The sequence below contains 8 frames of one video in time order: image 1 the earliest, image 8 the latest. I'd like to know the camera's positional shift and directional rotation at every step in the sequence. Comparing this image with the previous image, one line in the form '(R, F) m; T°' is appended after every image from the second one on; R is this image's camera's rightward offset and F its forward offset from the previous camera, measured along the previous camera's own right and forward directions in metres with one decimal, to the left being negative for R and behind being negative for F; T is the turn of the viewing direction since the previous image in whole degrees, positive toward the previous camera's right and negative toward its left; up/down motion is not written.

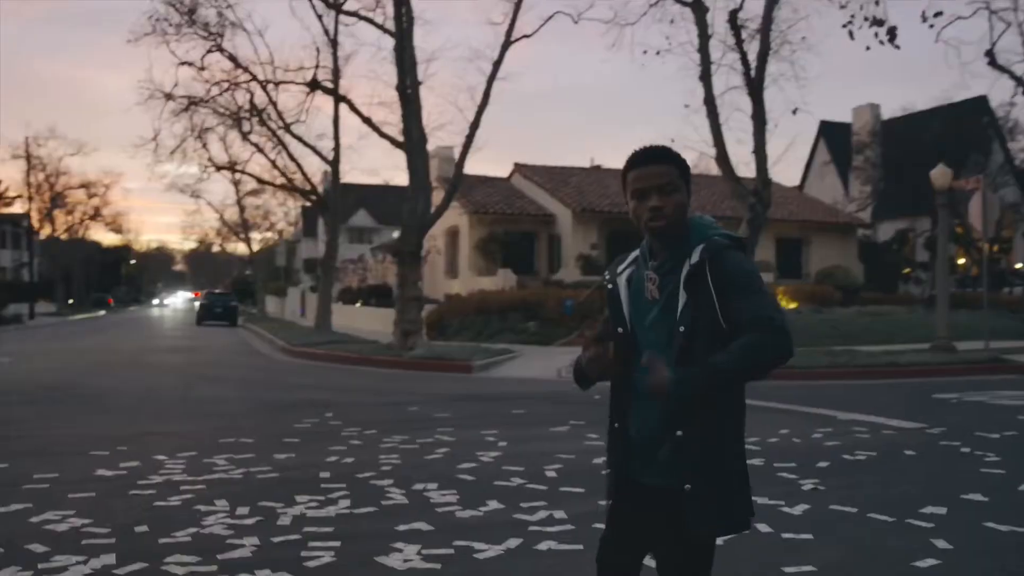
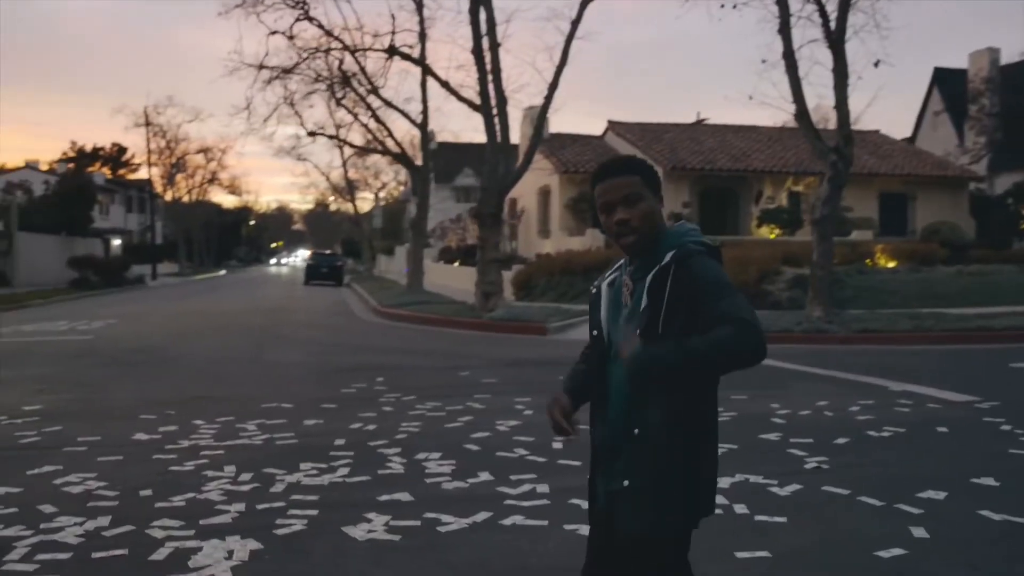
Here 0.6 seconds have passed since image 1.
(+1.1, 0.0) m; -8°
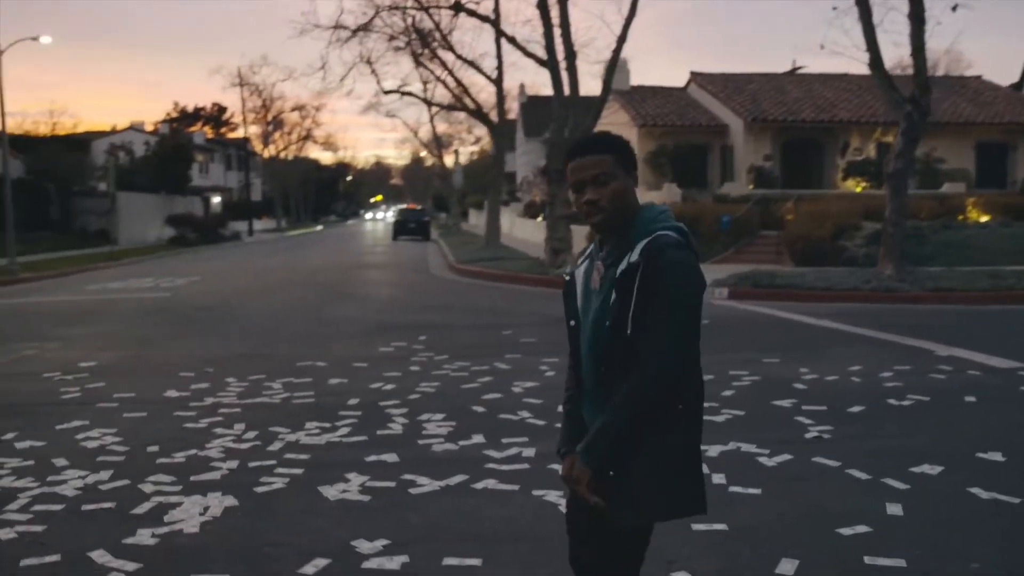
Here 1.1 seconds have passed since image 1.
(+1.0, 0.0) m; -7°
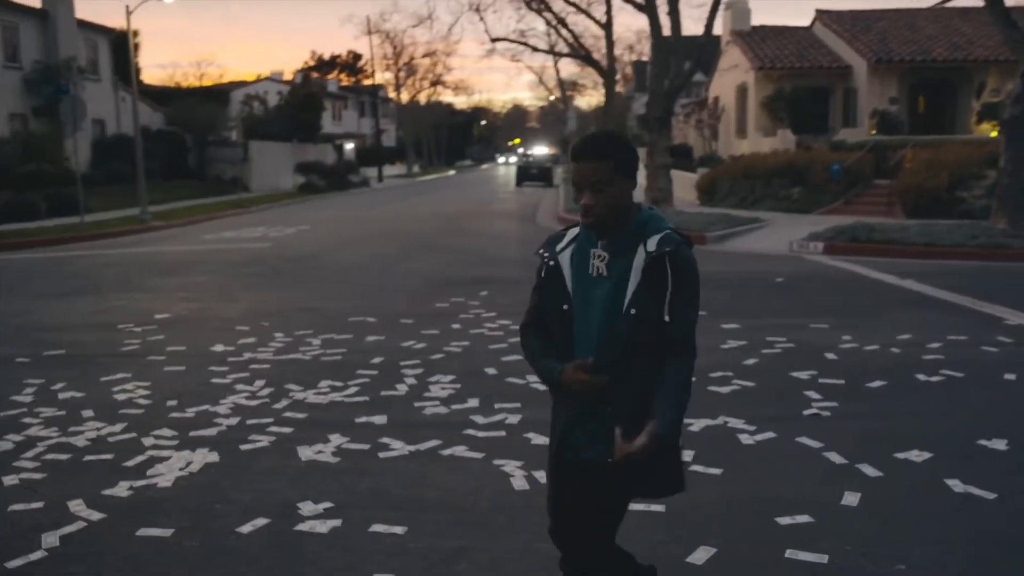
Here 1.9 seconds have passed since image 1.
(+1.4, +0.1) m; -10°
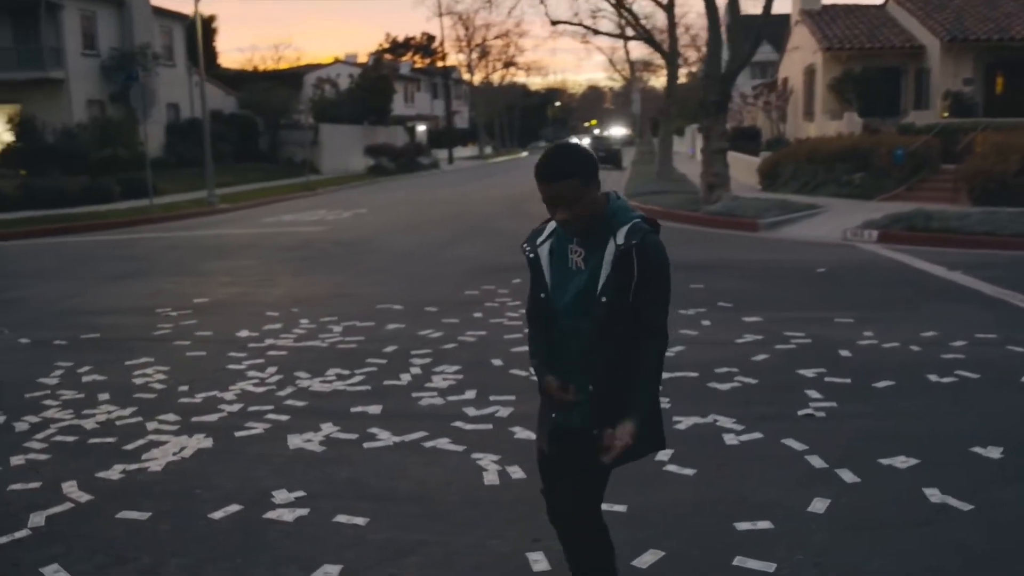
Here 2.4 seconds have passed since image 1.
(+0.8, 0.0) m; -5°
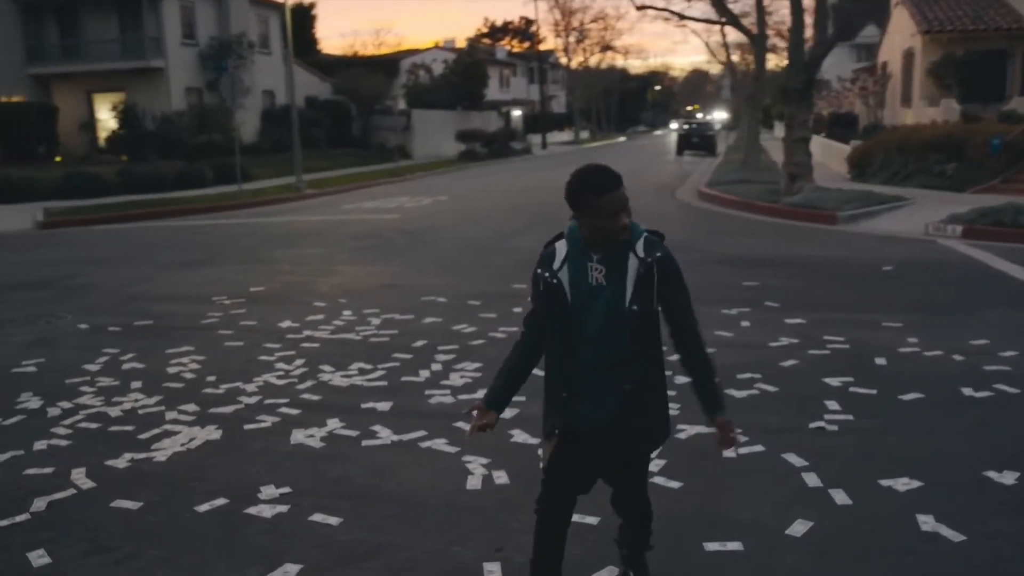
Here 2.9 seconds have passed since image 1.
(+0.8, +0.1) m; -7°
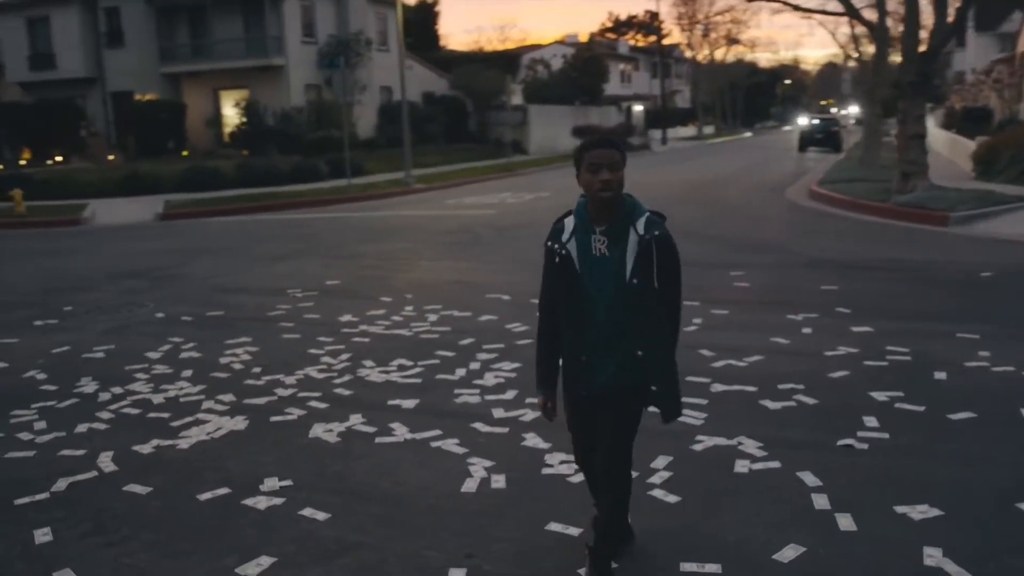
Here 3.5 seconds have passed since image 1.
(+0.9, +0.2) m; -8°
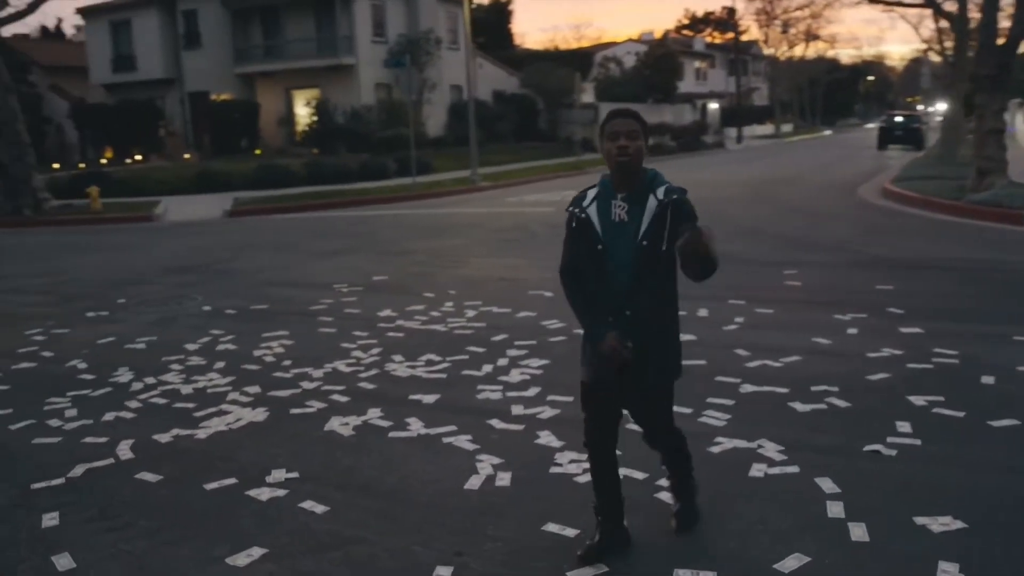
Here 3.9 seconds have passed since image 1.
(+0.5, +0.2) m; -5°
